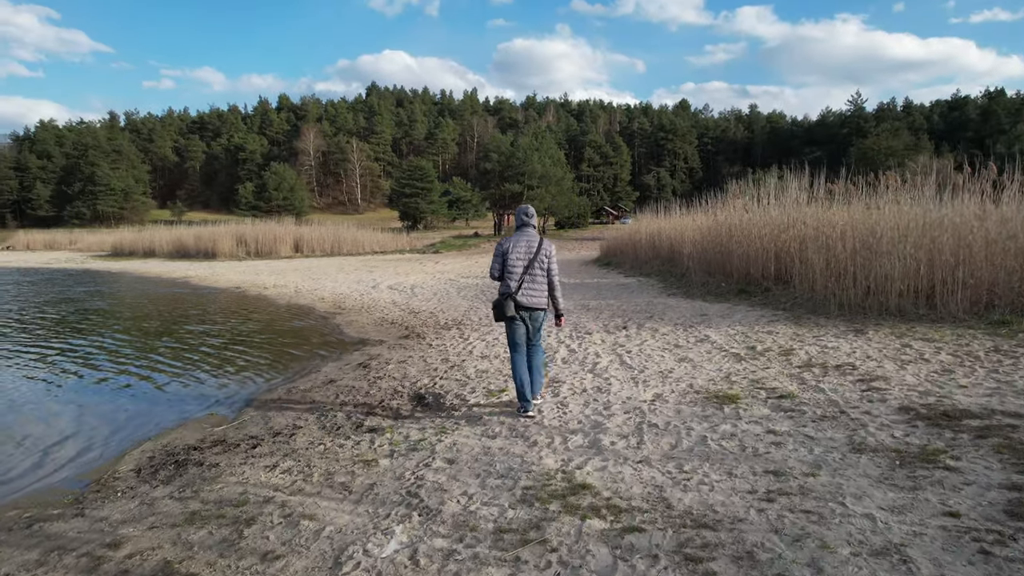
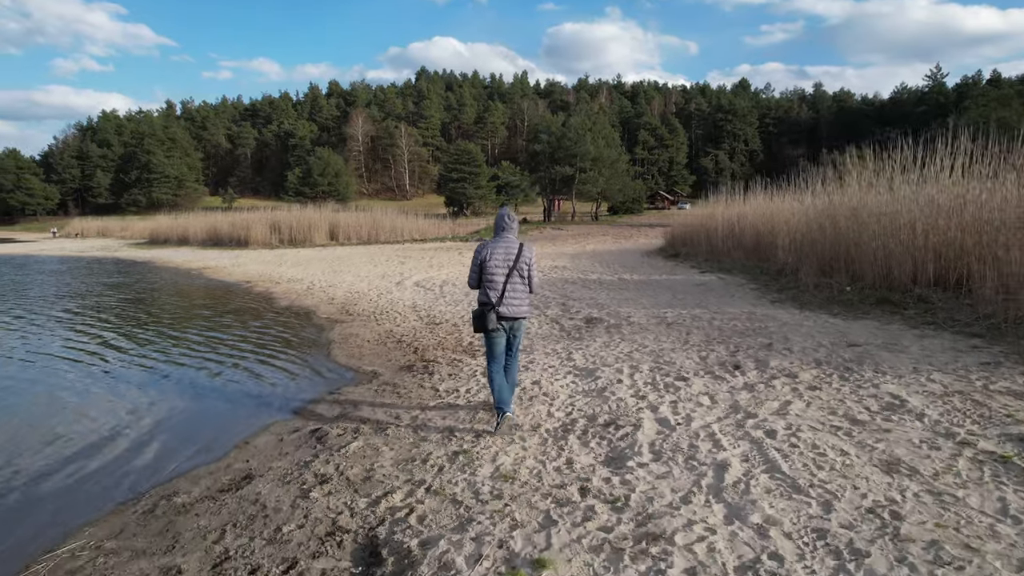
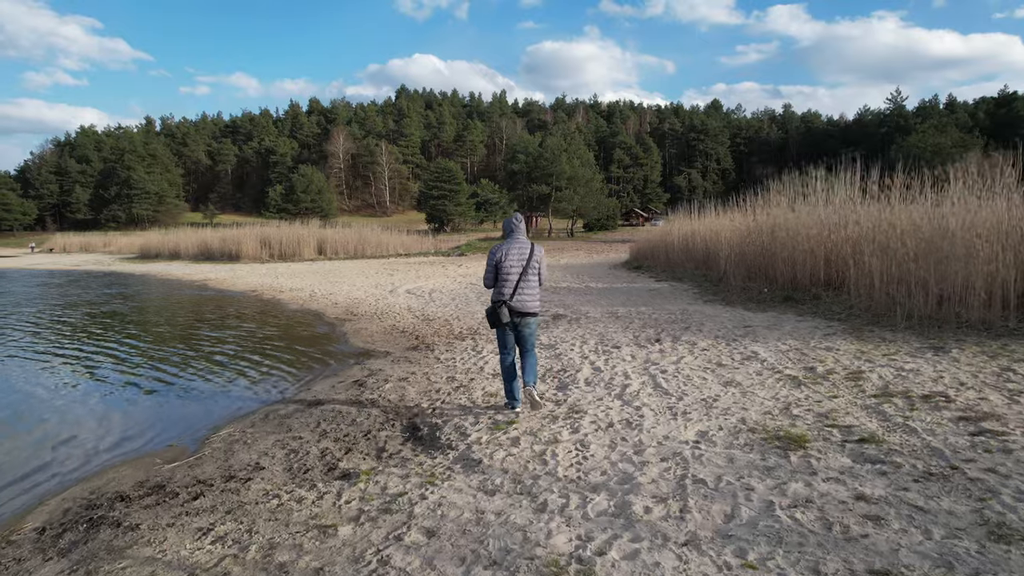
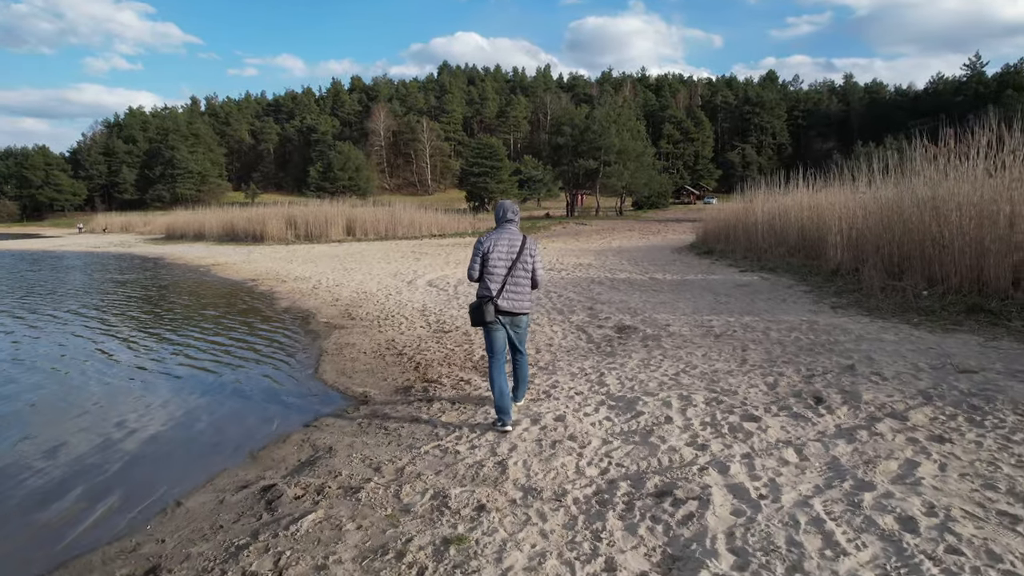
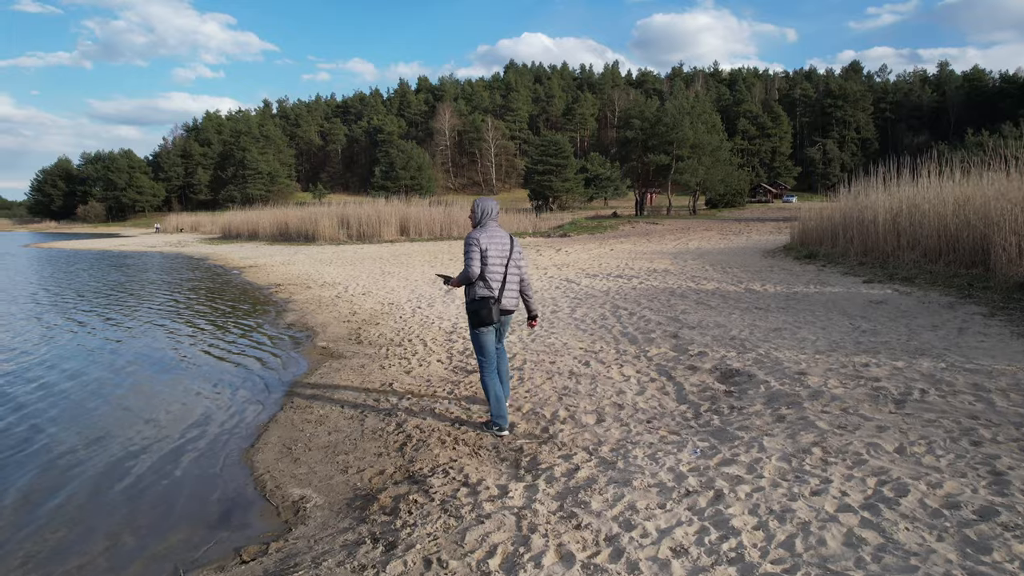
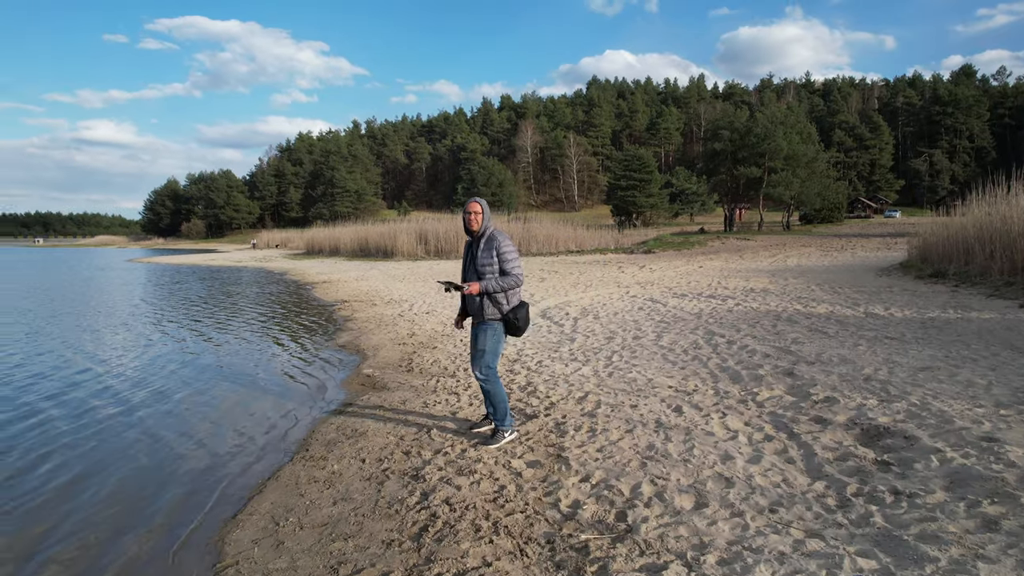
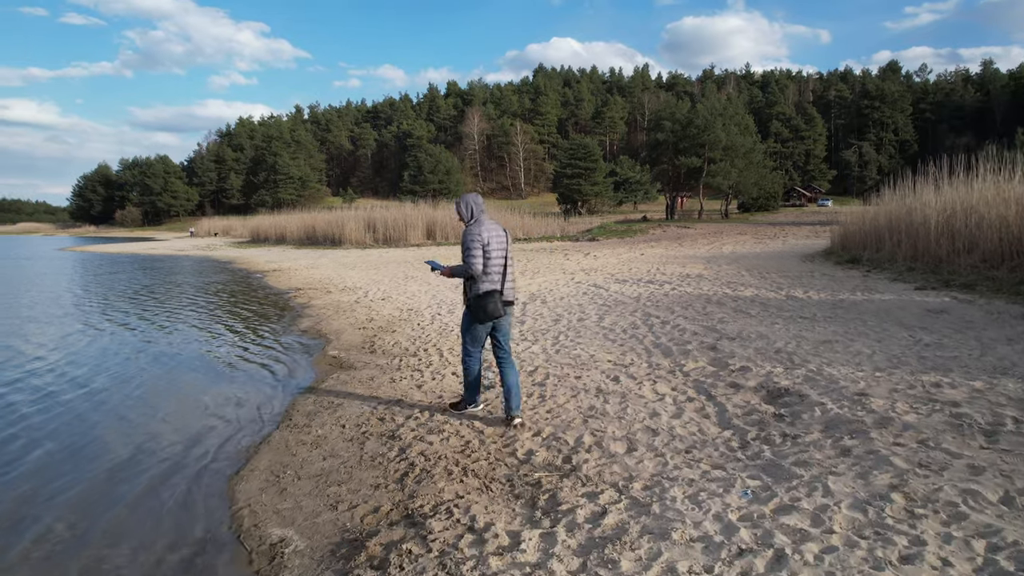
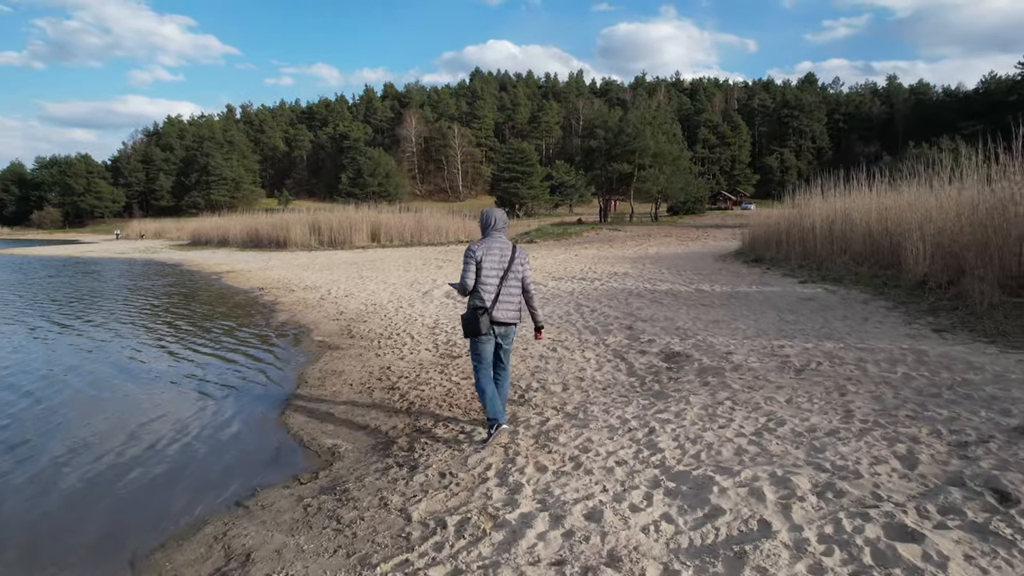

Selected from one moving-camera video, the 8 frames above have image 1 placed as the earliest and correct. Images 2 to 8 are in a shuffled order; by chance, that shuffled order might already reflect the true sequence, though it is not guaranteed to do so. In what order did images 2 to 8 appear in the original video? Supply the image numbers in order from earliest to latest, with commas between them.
3, 2, 4, 8, 5, 7, 6
